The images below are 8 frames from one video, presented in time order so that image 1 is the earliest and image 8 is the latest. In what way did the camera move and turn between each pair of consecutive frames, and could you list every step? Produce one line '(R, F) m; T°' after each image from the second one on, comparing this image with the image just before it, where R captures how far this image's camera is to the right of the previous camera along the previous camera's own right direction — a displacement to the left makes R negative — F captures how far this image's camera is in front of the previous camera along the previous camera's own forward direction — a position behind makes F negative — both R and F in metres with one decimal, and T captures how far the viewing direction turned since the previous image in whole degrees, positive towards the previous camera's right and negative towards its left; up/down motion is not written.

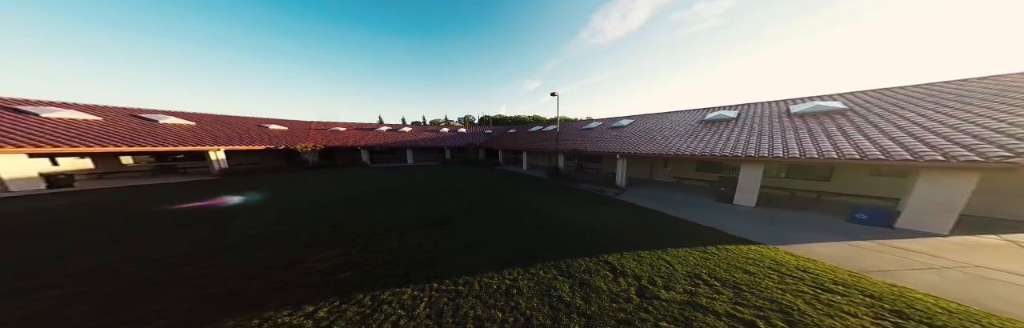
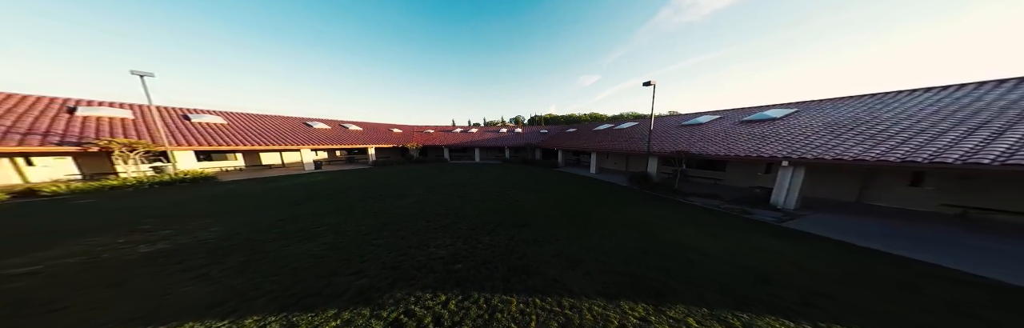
(-0.1, 0.0) m; -20°
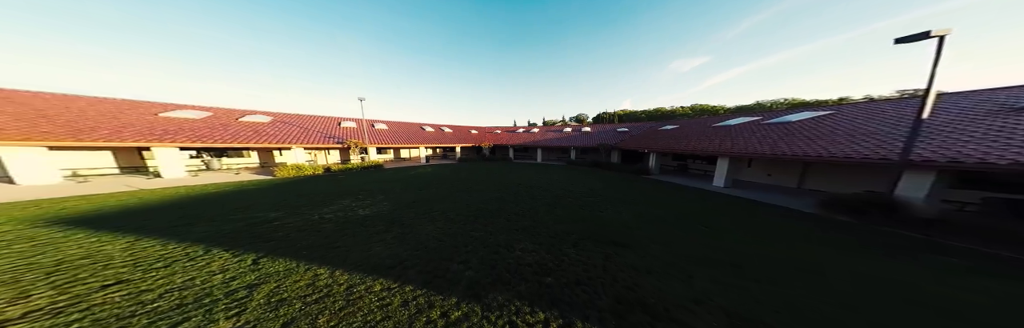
(-0.2, +0.1) m; -24°
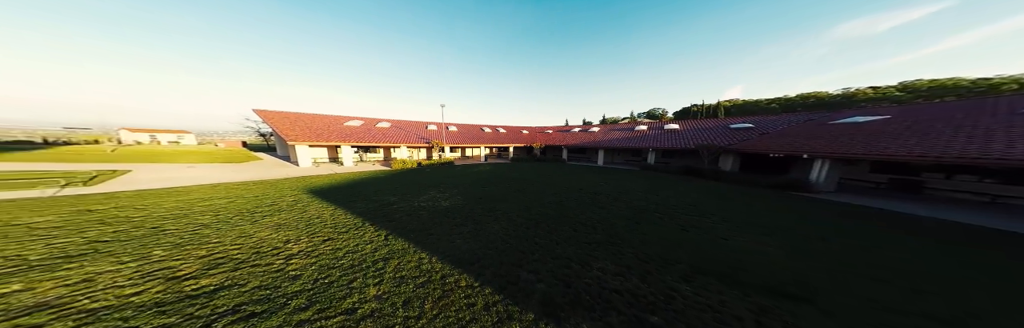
(-0.4, +0.3) m; -18°
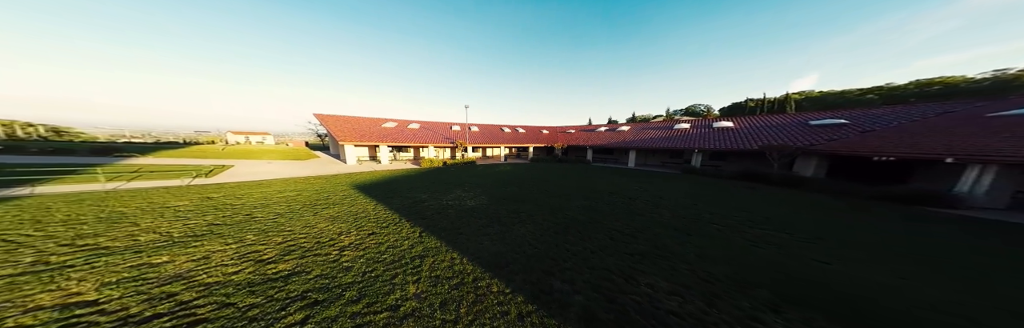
(-0.3, +0.1) m; -7°
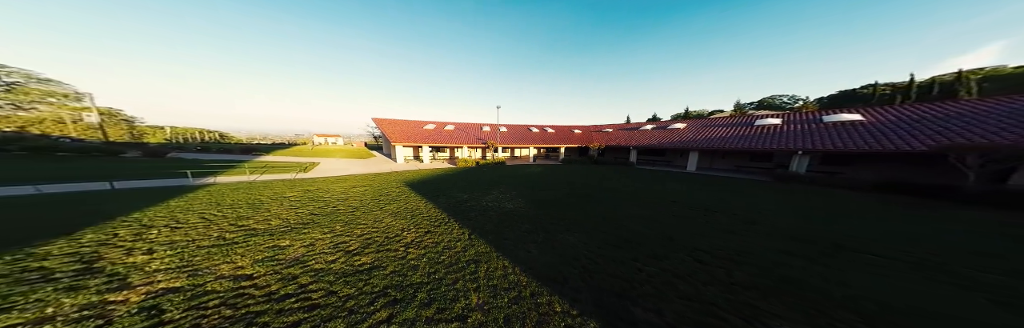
(-0.7, +0.2) m; -11°
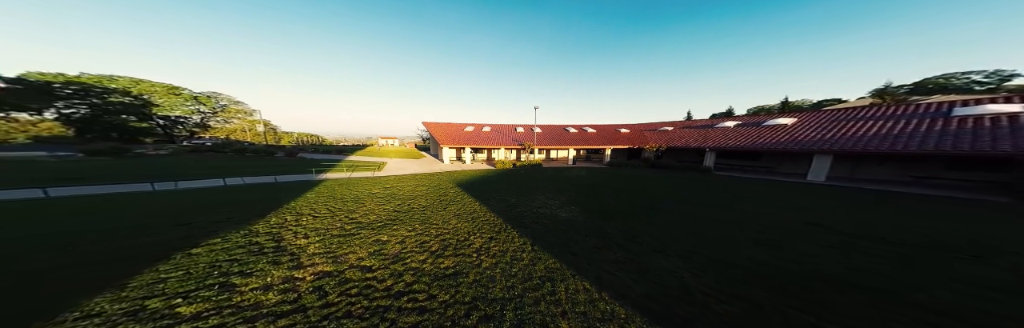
(-1.1, +0.1) m; -14°
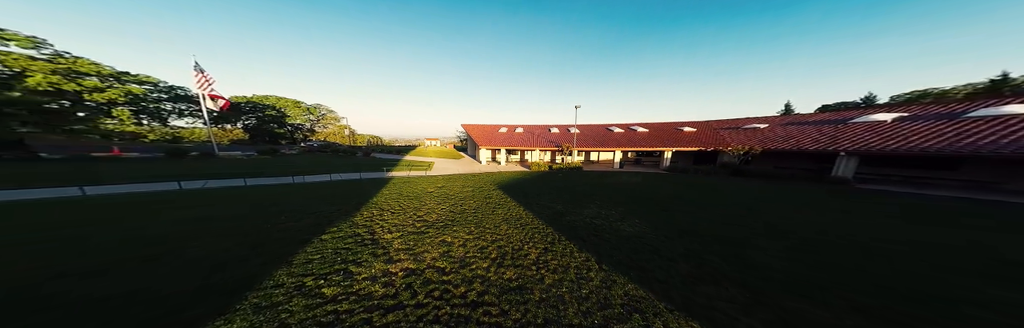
(-1.1, +0.4) m; -13°
